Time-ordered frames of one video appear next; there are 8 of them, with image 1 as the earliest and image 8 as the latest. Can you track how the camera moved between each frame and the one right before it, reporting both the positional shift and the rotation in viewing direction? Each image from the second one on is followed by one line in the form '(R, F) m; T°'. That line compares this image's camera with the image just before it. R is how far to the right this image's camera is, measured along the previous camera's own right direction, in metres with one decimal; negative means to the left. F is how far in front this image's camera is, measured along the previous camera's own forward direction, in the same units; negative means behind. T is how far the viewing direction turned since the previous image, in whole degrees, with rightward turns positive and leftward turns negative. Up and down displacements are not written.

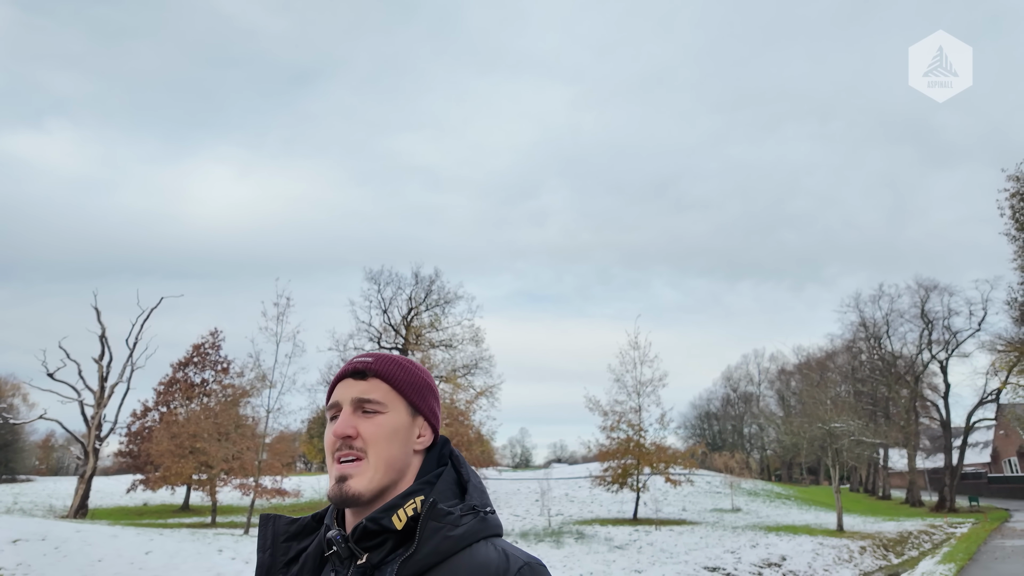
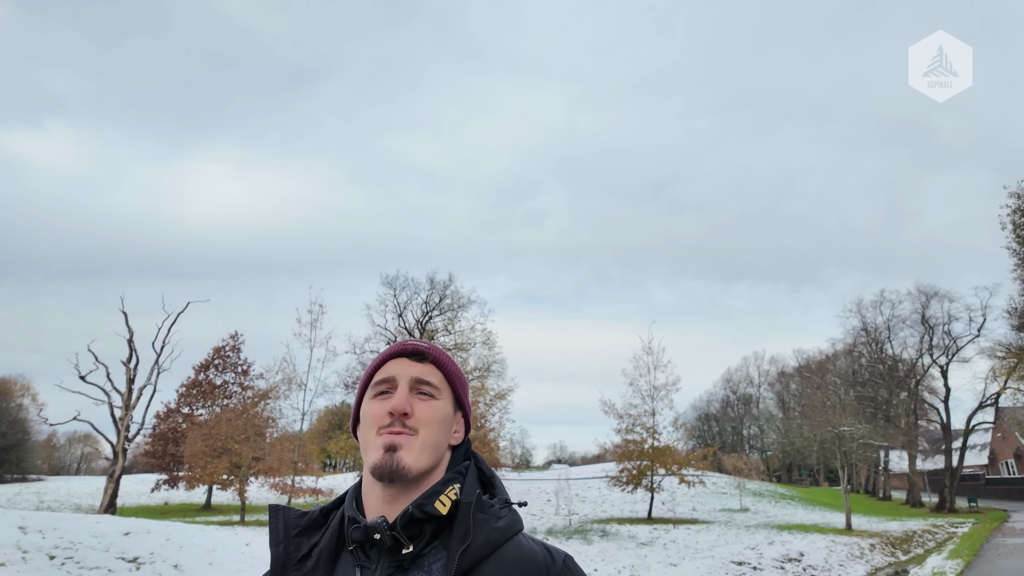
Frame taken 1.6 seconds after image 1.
(-0.6, -0.6) m; 0°
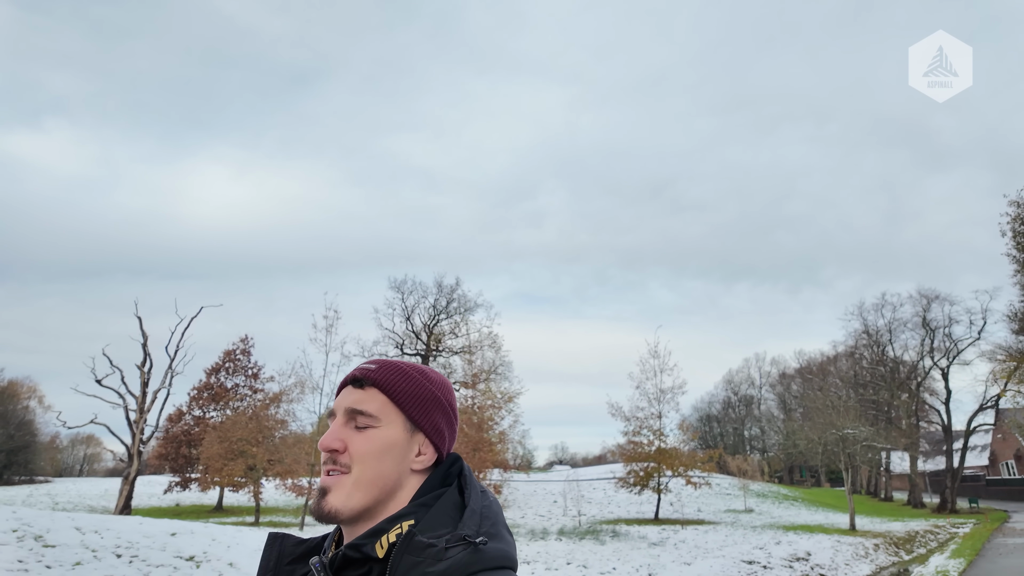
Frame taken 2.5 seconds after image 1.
(-0.2, -0.3) m; 0°
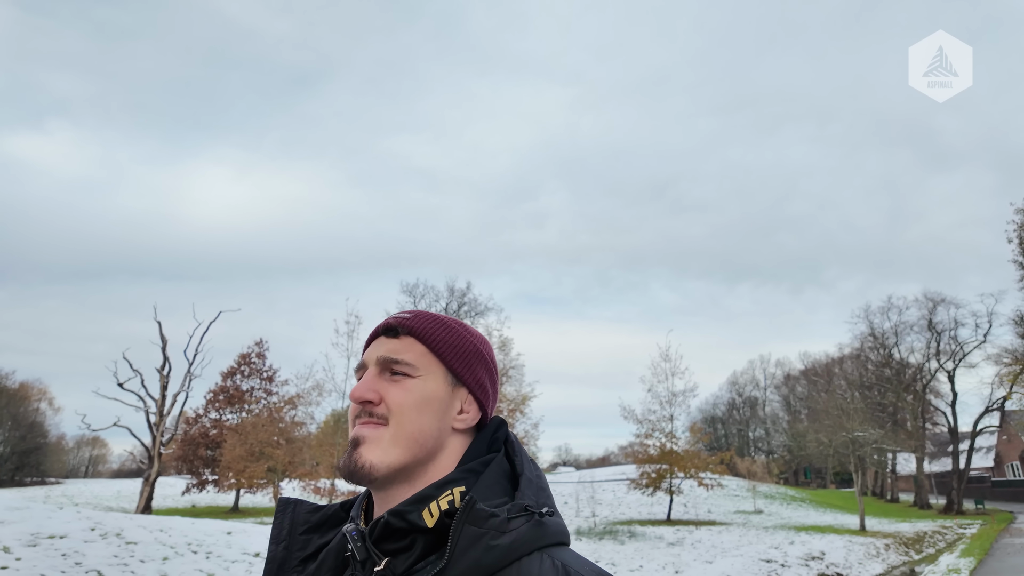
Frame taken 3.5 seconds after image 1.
(-0.3, -0.3) m; 0°
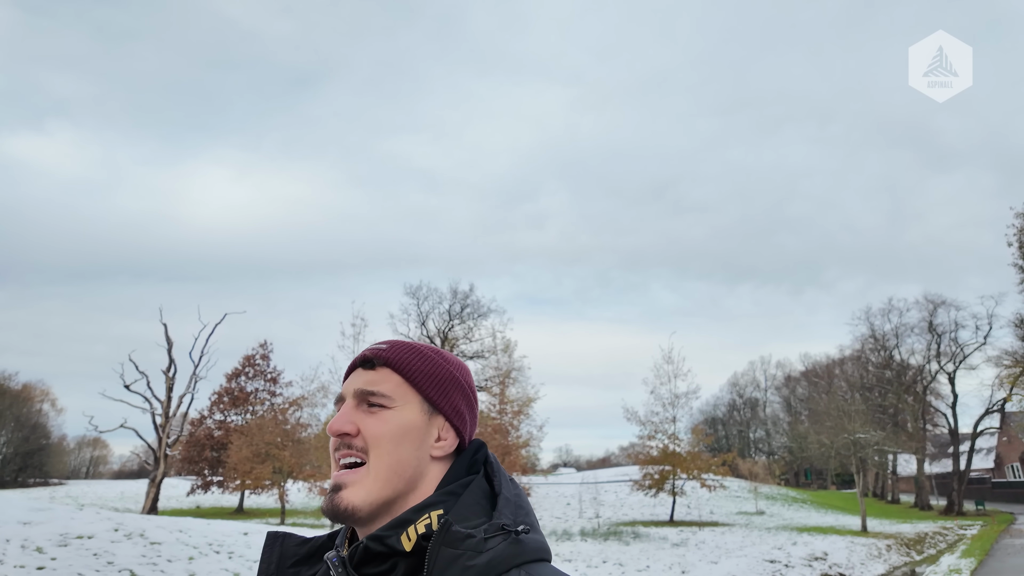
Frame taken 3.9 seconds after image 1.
(-0.1, -0.1) m; 0°
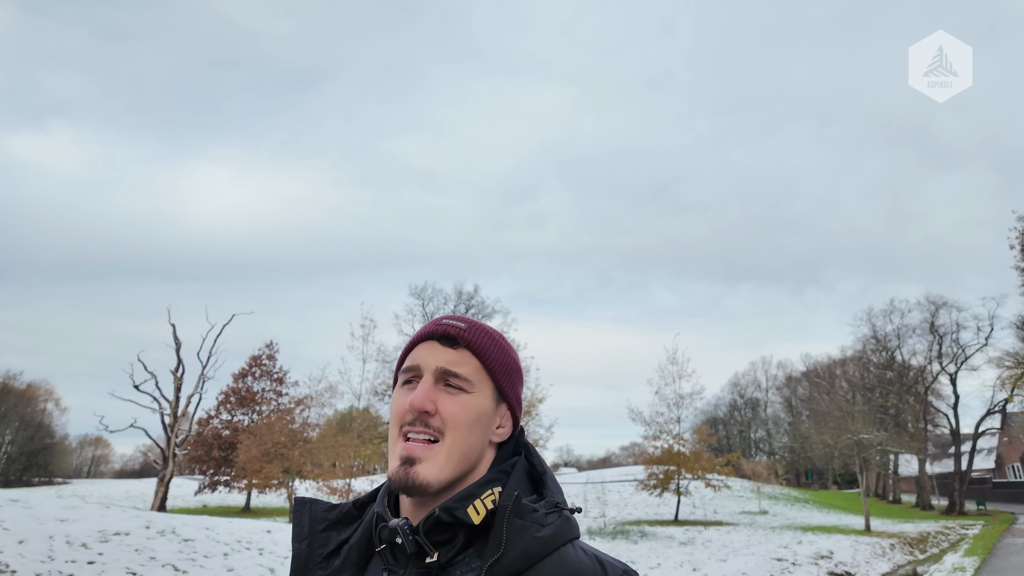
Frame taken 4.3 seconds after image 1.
(-0.2, -0.2) m; 0°
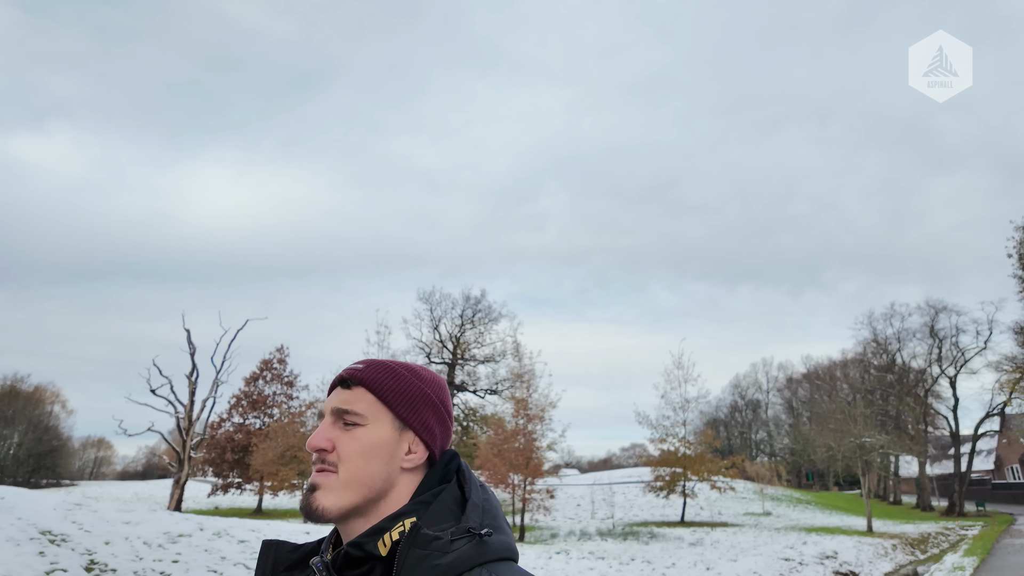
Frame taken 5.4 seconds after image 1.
(-0.3, -0.4) m; 0°
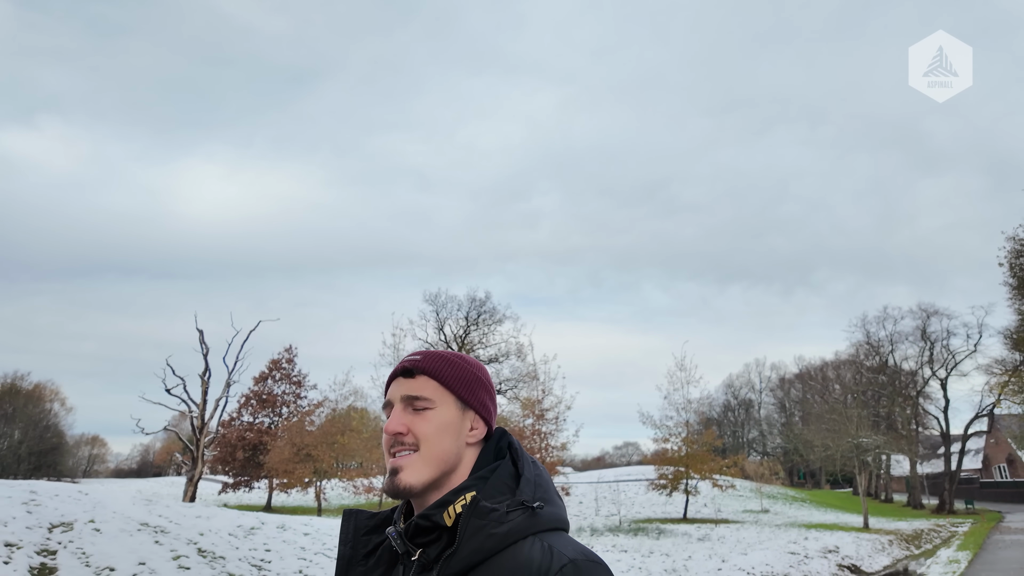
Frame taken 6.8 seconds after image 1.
(-0.5, -0.5) m; +1°
